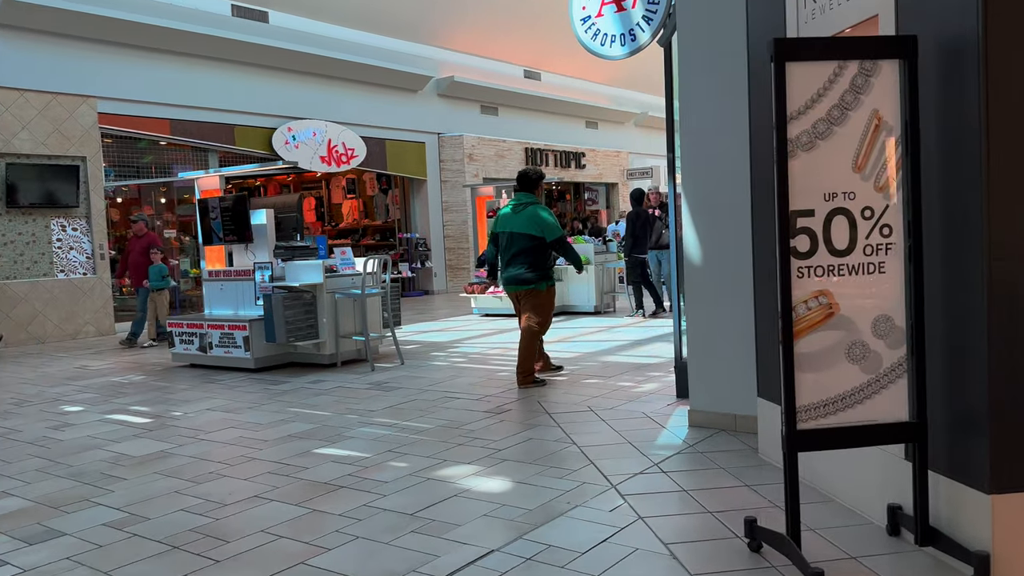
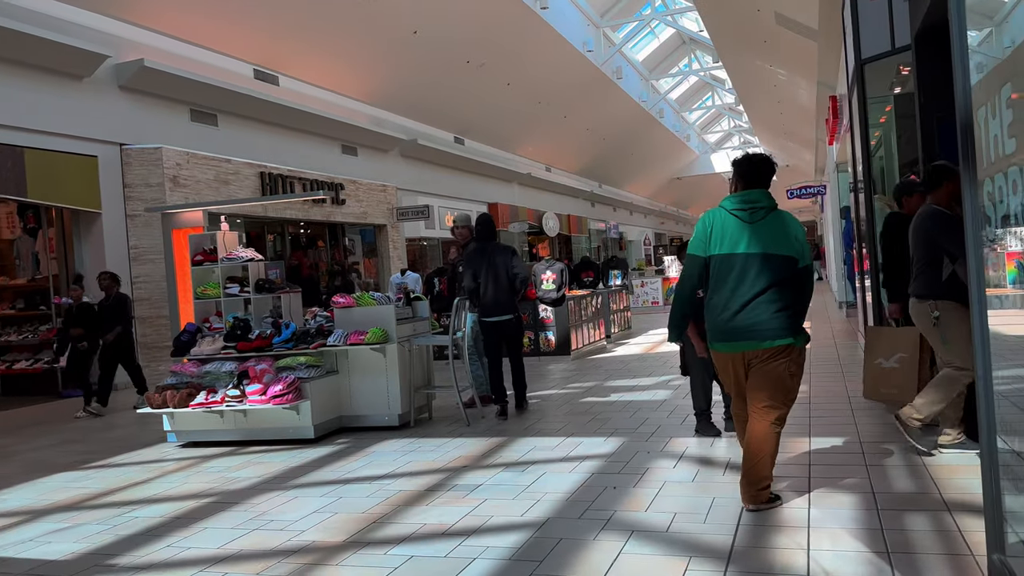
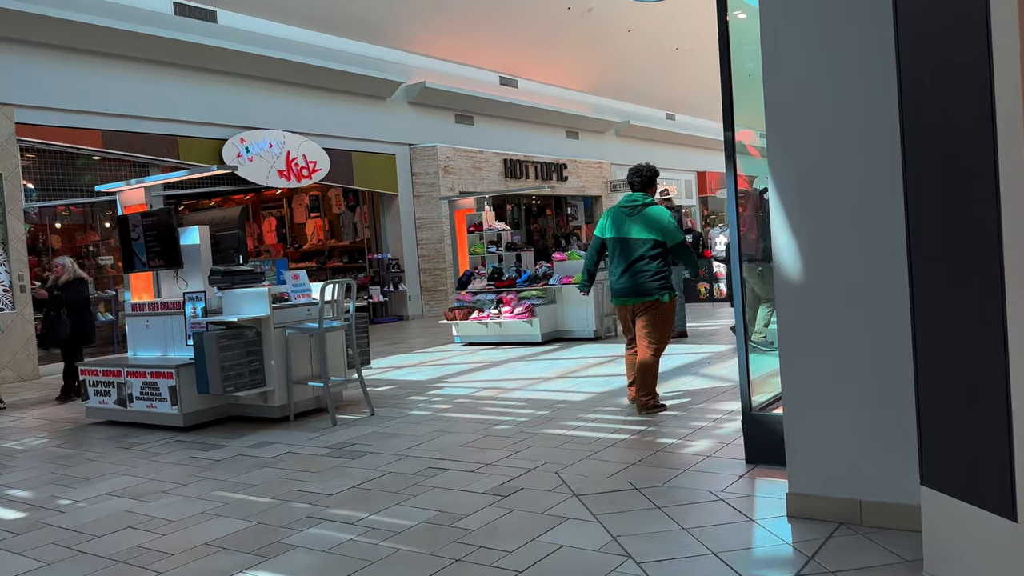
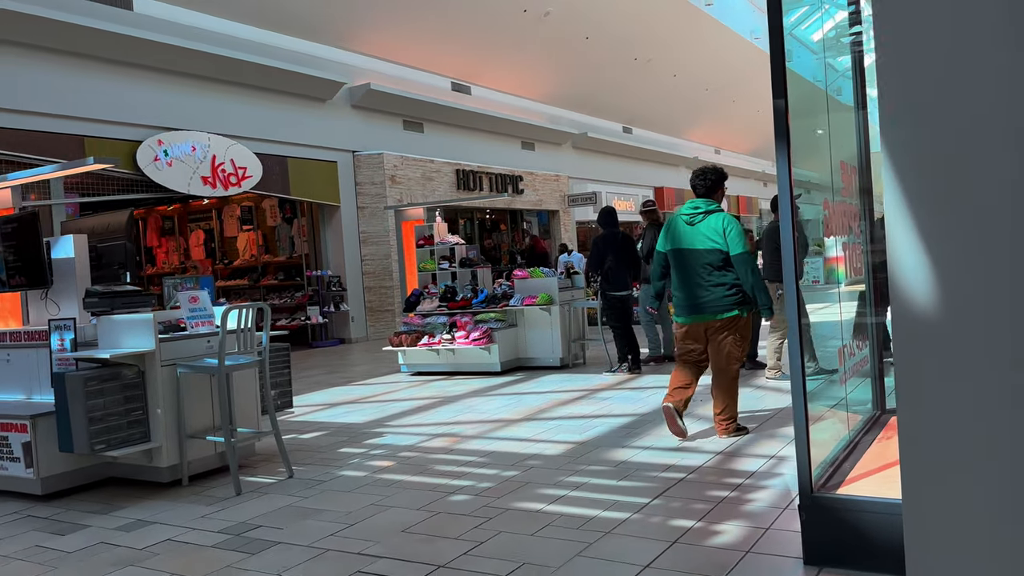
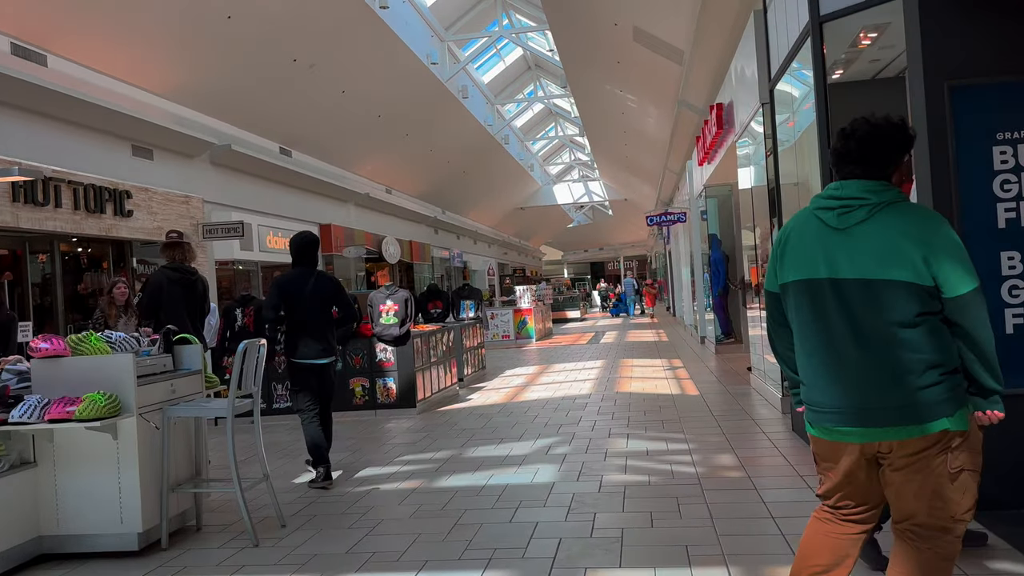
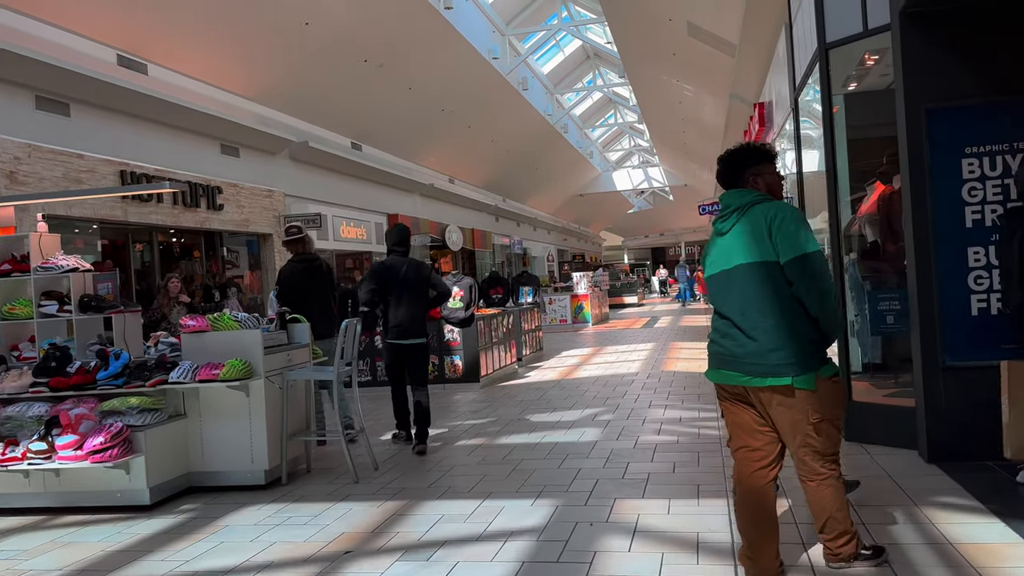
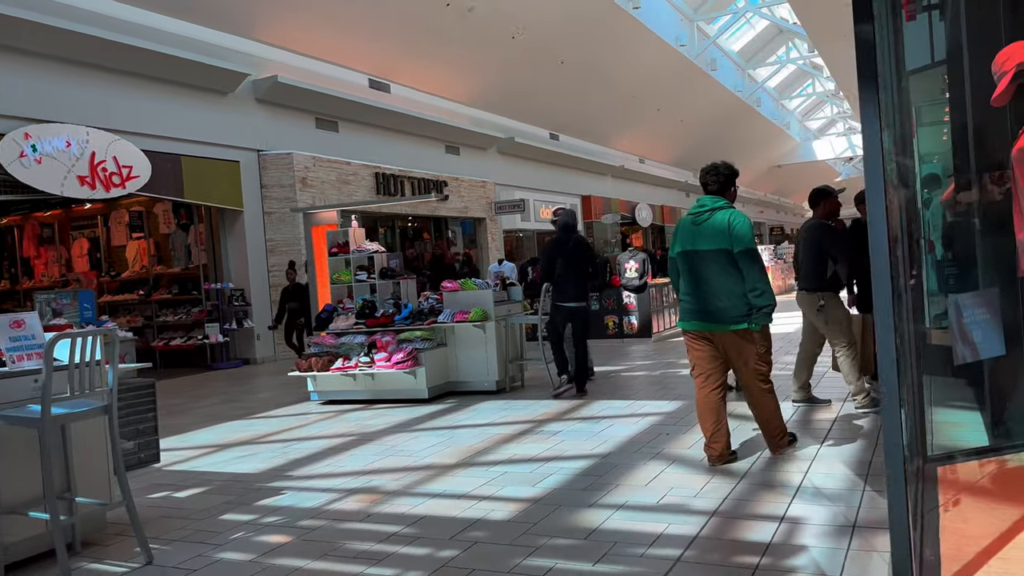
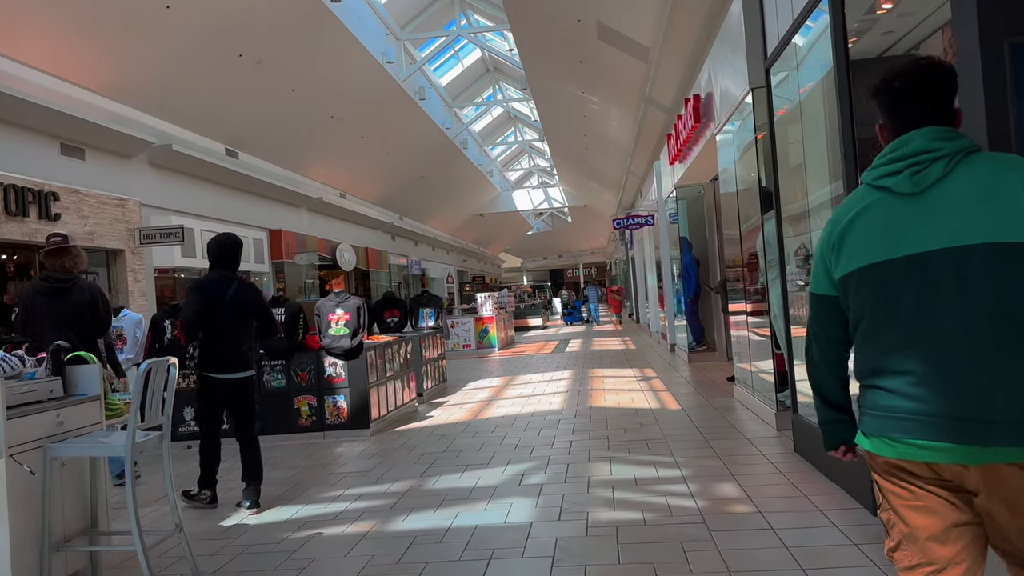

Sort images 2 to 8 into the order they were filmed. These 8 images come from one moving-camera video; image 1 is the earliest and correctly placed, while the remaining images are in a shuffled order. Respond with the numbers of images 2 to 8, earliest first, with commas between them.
3, 4, 7, 2, 6, 5, 8
